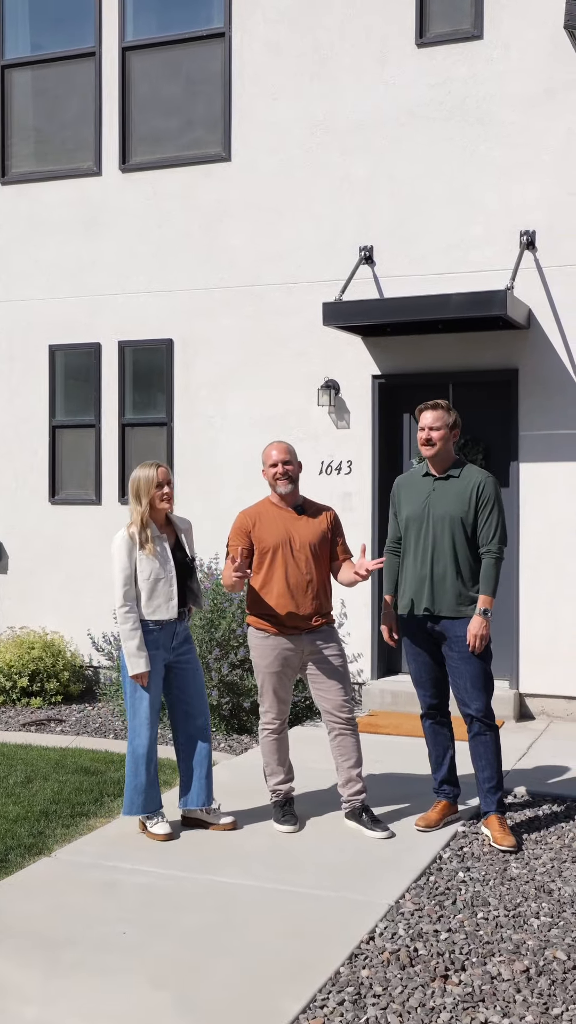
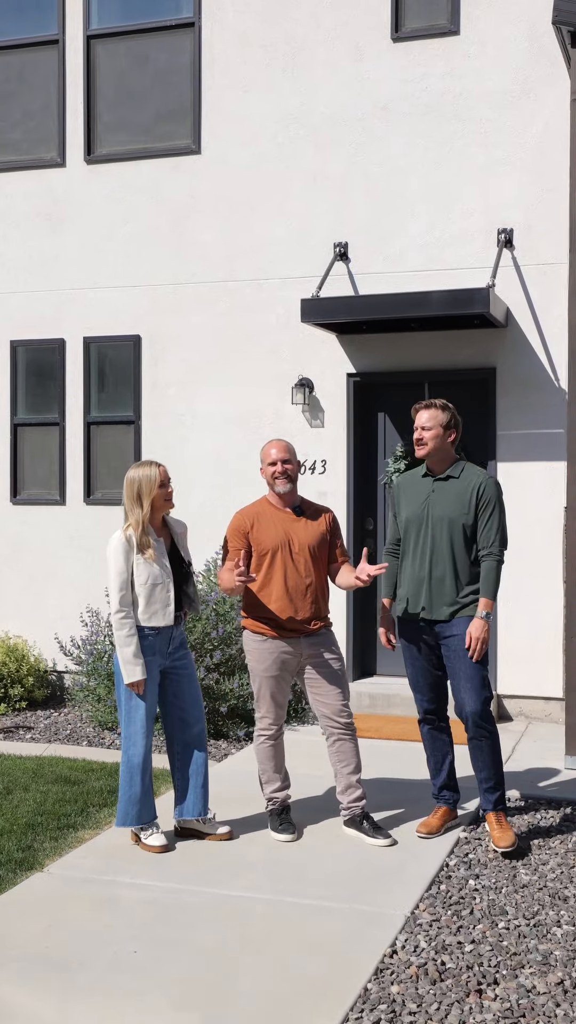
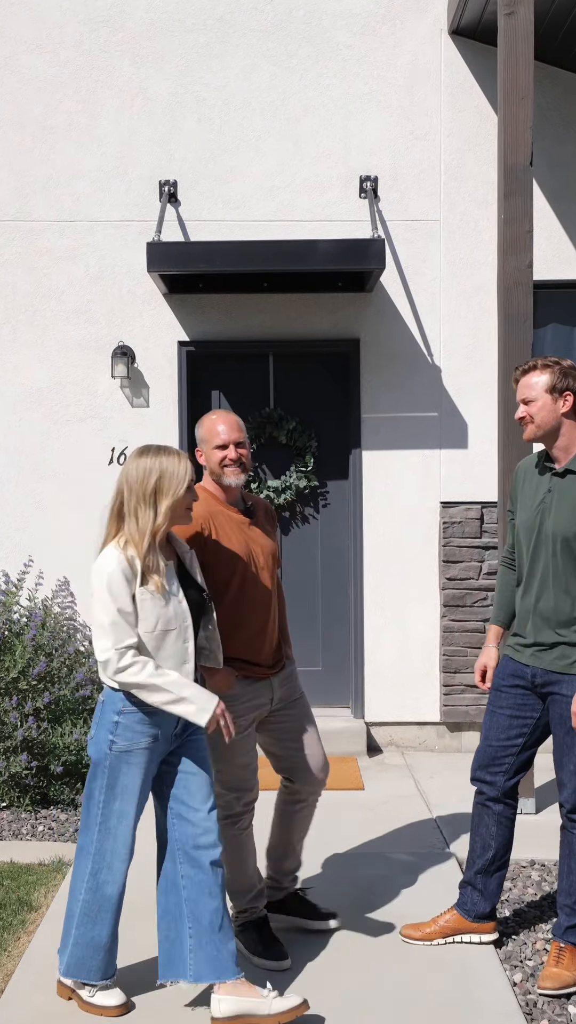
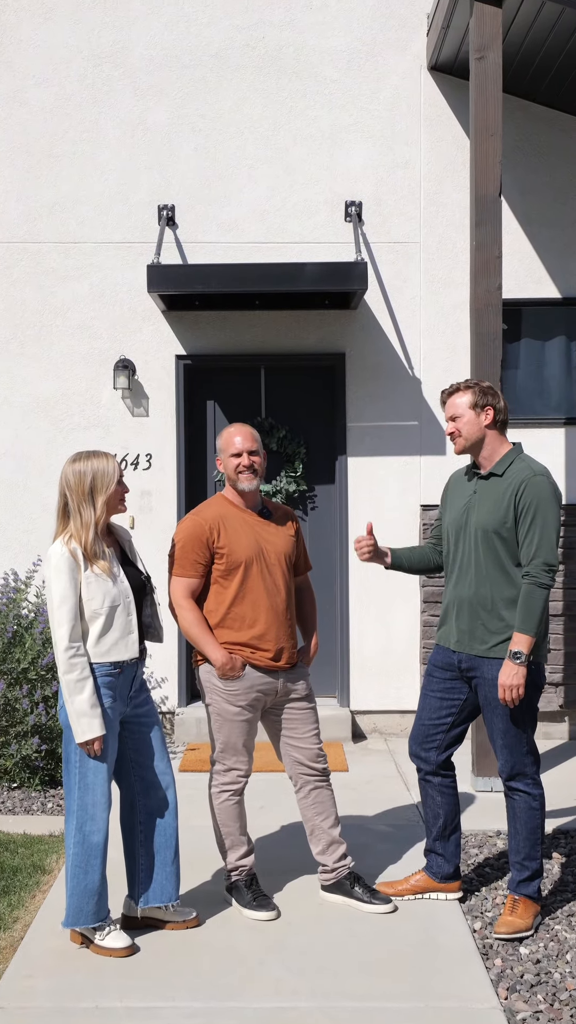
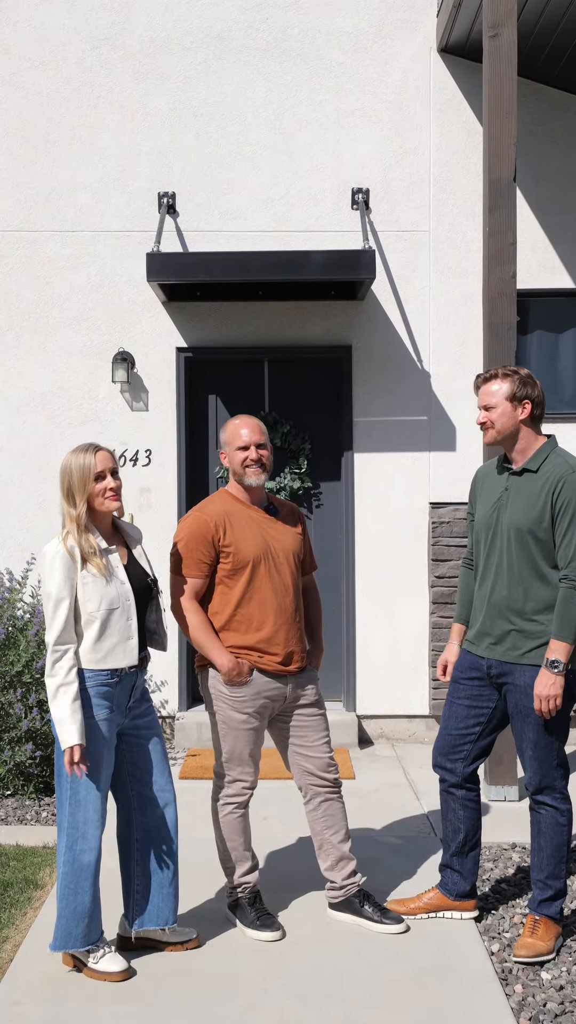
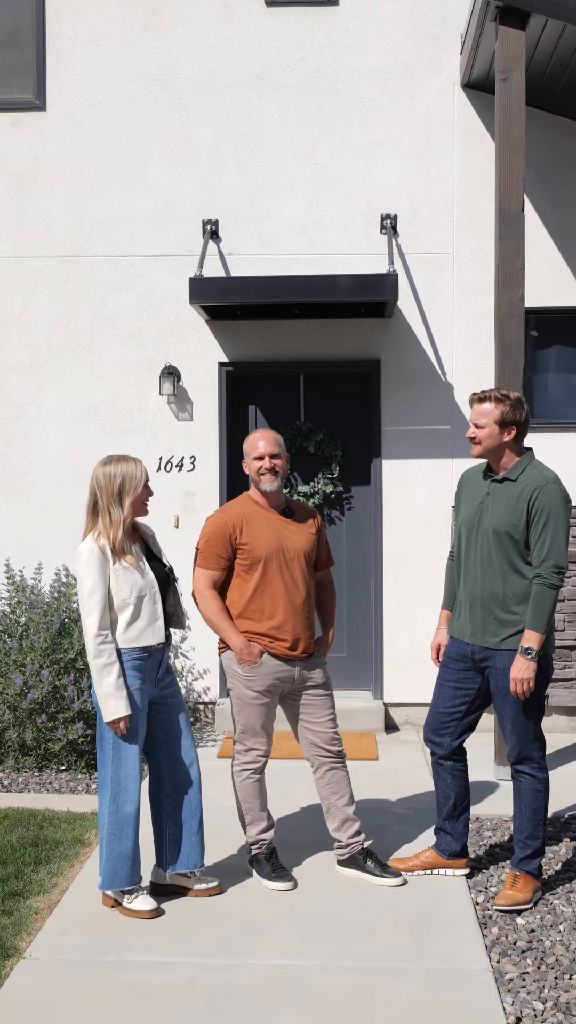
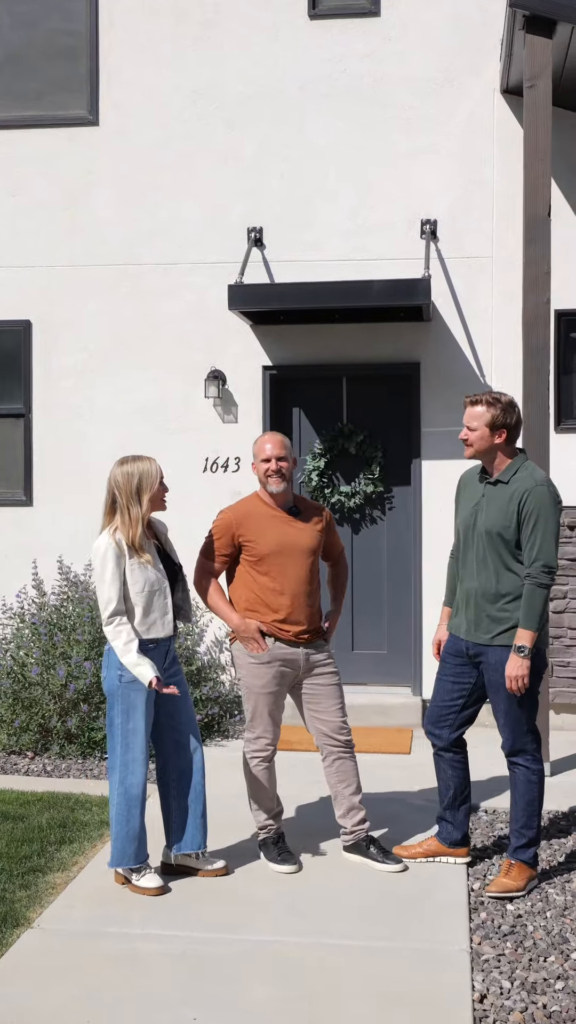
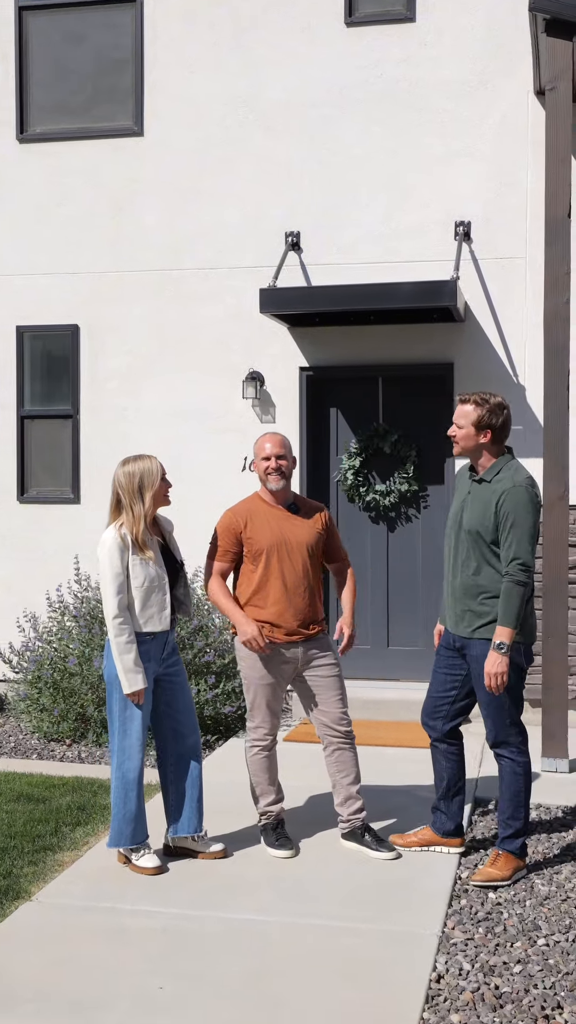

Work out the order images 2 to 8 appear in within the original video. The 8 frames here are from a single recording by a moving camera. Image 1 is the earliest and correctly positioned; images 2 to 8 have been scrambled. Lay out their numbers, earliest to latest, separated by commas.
2, 8, 7, 6, 4, 5, 3
